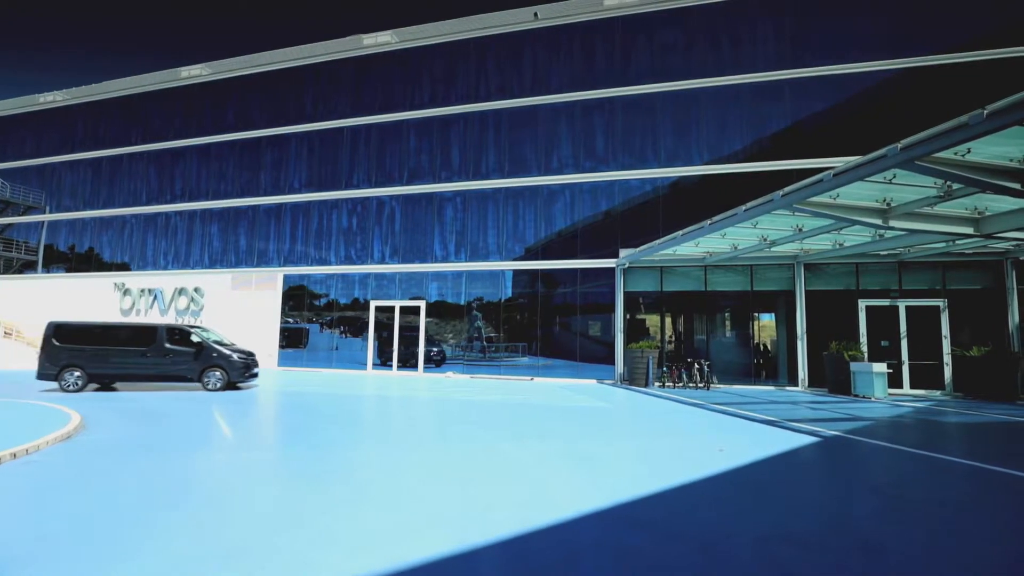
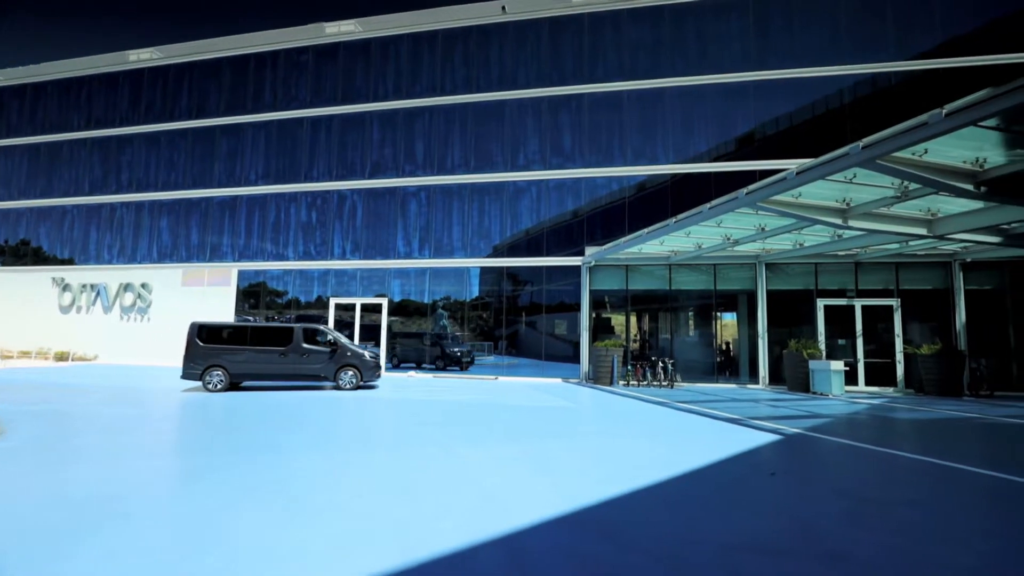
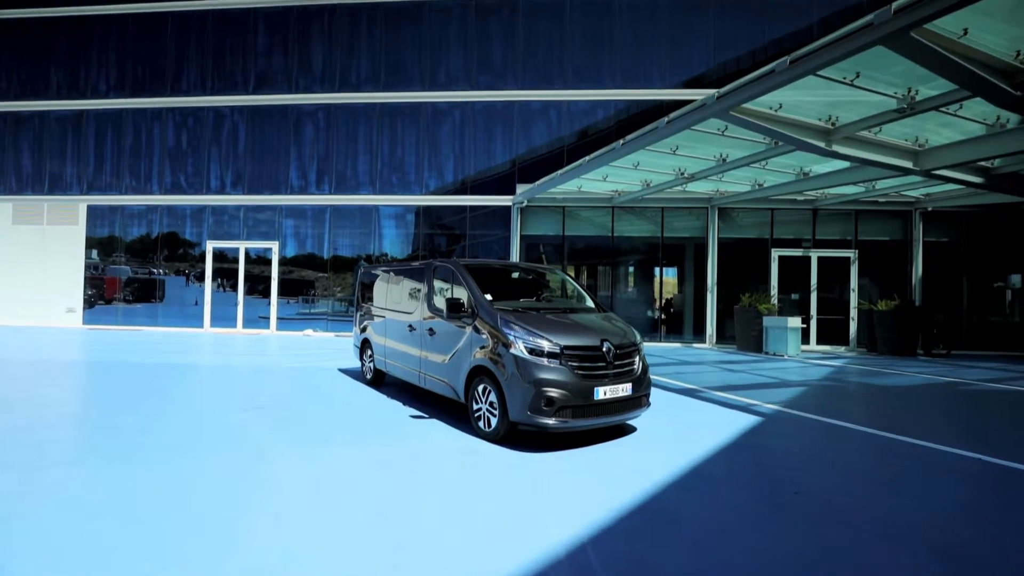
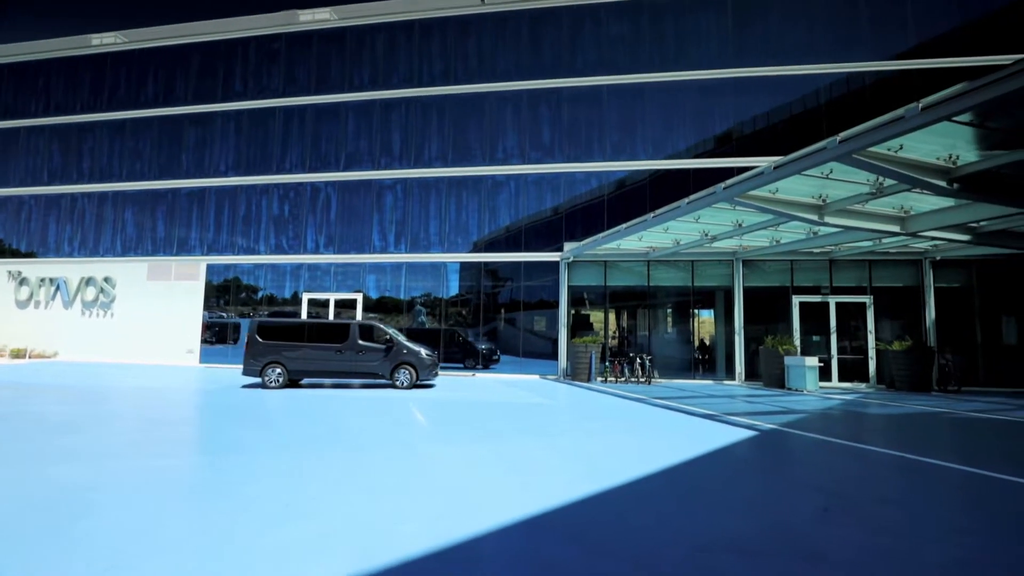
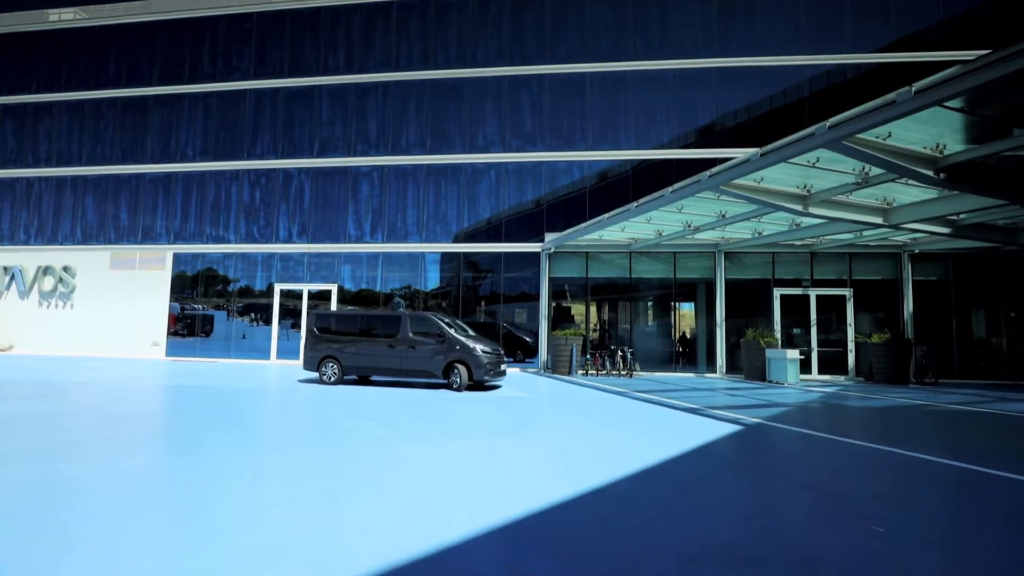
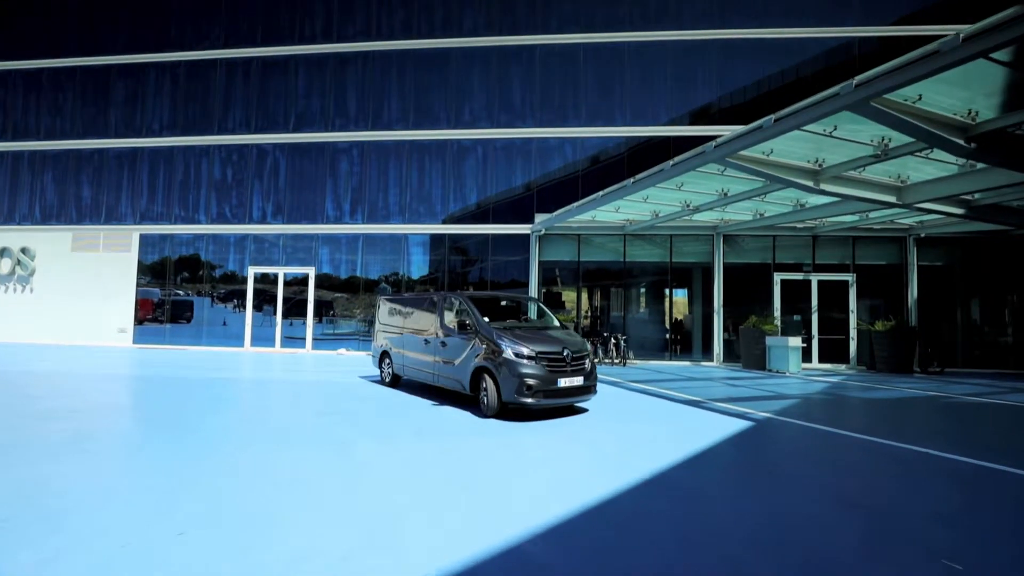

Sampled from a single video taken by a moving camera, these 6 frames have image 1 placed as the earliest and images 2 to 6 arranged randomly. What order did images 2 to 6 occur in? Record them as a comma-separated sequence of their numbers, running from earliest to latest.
2, 4, 5, 6, 3
